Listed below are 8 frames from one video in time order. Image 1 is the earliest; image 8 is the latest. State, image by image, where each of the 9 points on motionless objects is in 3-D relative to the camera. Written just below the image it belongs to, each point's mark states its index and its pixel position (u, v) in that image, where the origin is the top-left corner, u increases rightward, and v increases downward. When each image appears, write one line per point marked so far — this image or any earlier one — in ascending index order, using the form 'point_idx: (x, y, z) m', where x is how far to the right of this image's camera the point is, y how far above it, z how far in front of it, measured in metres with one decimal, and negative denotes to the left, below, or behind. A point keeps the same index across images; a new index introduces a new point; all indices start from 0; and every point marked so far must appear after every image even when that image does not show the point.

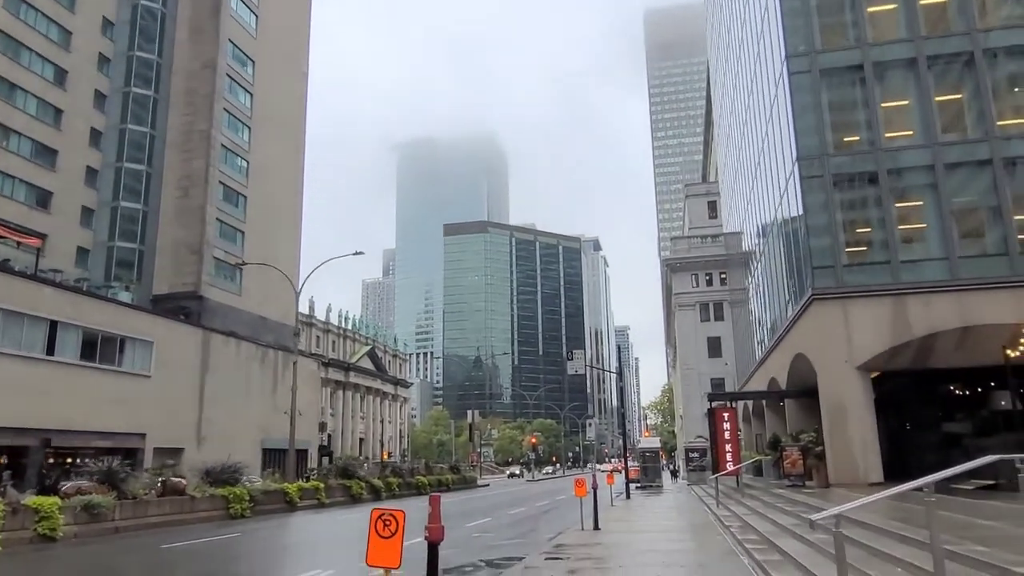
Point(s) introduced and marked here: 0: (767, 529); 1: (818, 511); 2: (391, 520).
0: (+6.1, -5.7, +17.3) m
1: (+7.4, -5.3, +17.4) m
2: (-1.2, -2.3, +7.2) m
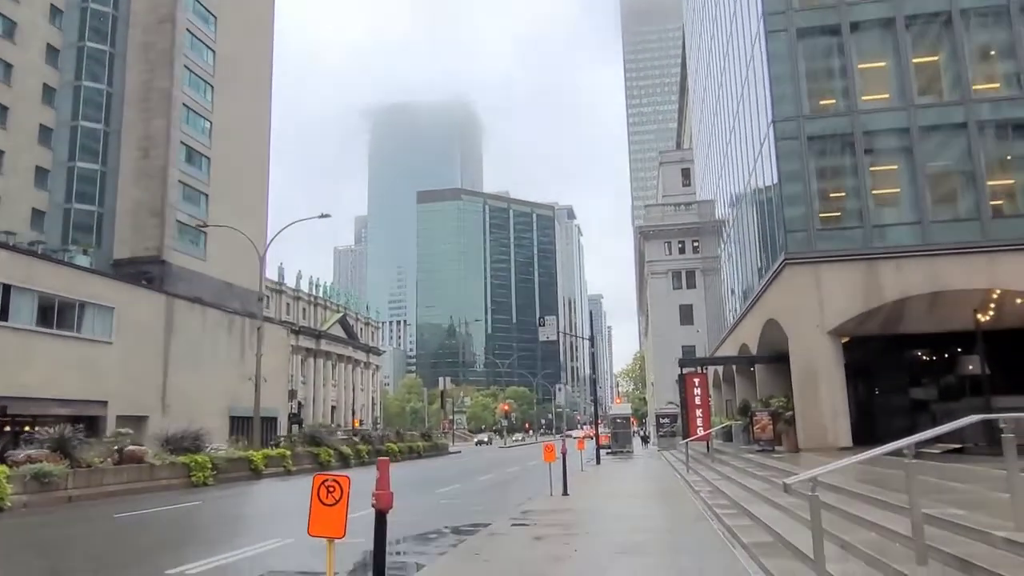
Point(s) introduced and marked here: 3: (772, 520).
0: (+5.3, -4.8, +17.0) m
1: (+6.6, -4.4, +17.2) m
2: (-1.6, -1.8, +6.6) m
3: (+4.5, -4.0, +12.6) m
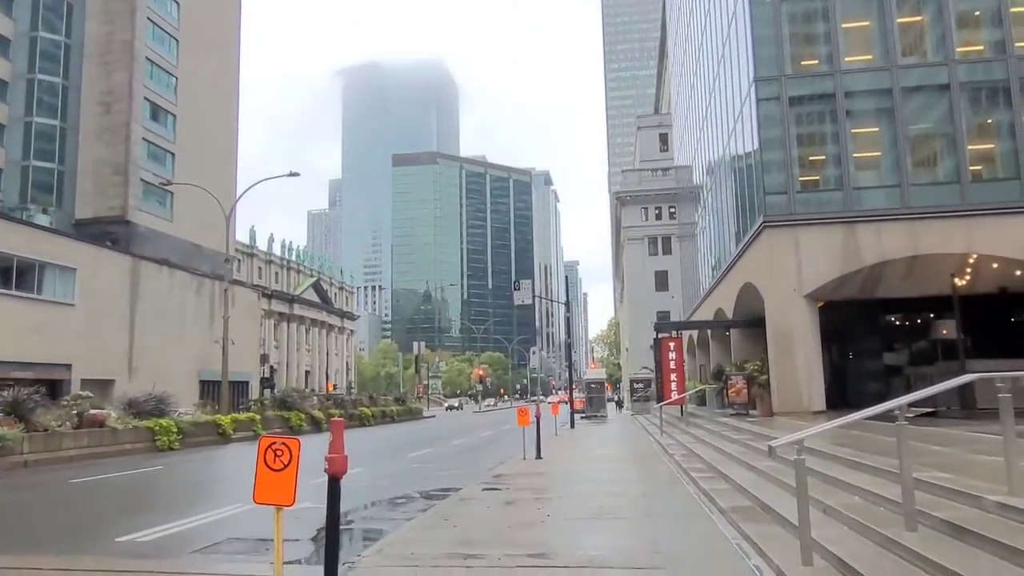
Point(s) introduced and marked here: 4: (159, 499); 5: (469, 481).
0: (+4.6, -3.9, +16.8) m
1: (+5.9, -3.5, +17.0) m
2: (-1.9, -1.3, +6.0) m
3: (+4.0, -3.3, +12.2) m
4: (-8.2, -4.9, +16.8) m
5: (-1.0, -4.7, +17.7) m
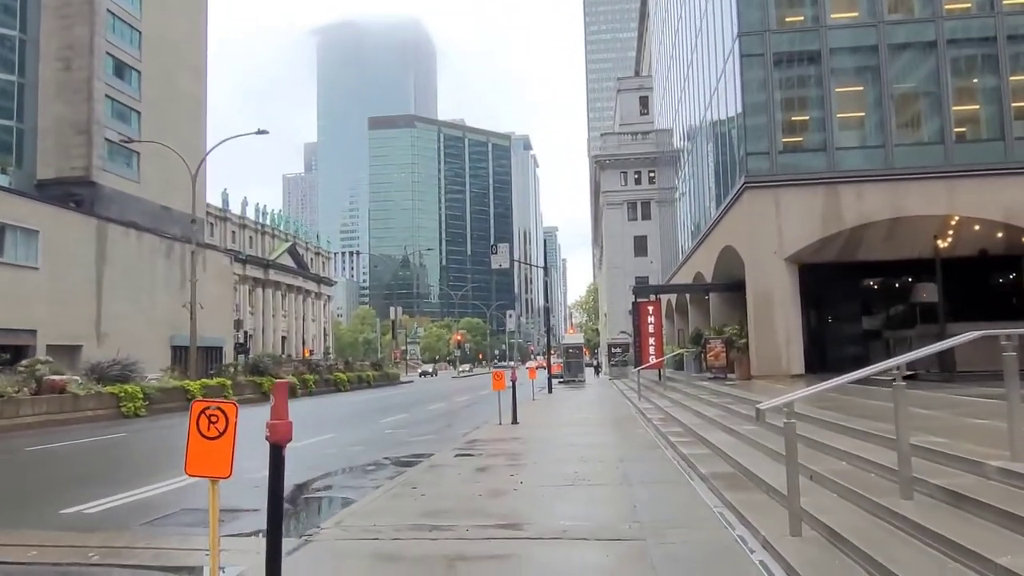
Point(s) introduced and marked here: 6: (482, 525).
0: (+4.1, -3.0, +16.4) m
1: (+5.3, -2.6, +16.6) m
2: (-2.1, -0.9, +5.3) m
3: (+3.6, -2.6, +11.8) m
4: (-8.8, -4.0, +16.1) m
5: (-1.6, -3.8, +17.2) m
6: (-0.3, -2.6, +8.1) m
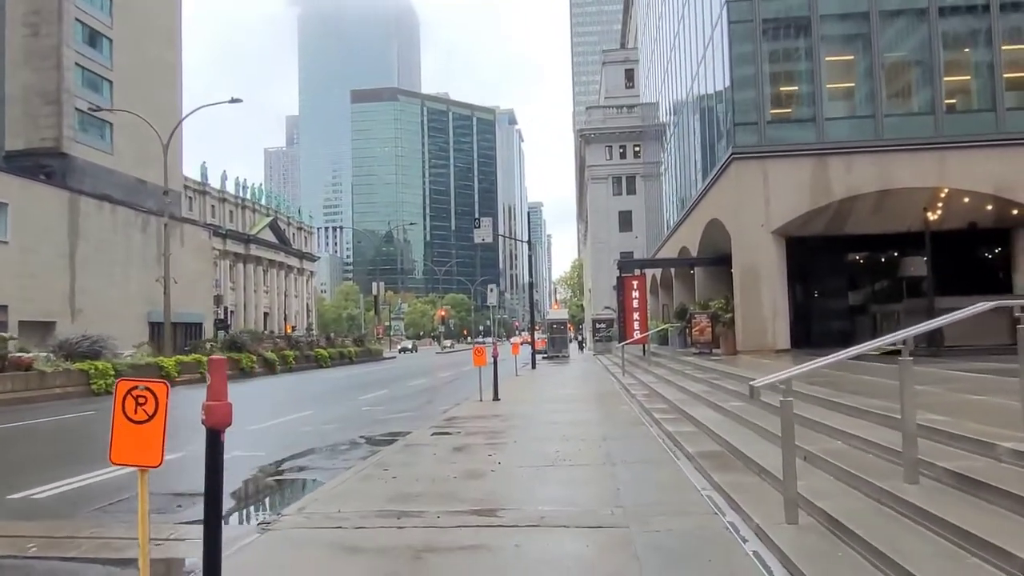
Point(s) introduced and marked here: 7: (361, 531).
0: (+3.6, -2.4, +16.0) m
1: (+4.9, -2.0, +16.2) m
2: (-2.3, -0.7, +4.7) m
3: (+3.2, -2.2, +11.4) m
4: (-9.2, -3.4, +15.5) m
5: (-2.1, -3.1, +16.6) m
6: (-0.6, -2.3, +7.5) m
7: (-1.4, -2.3, +6.9) m
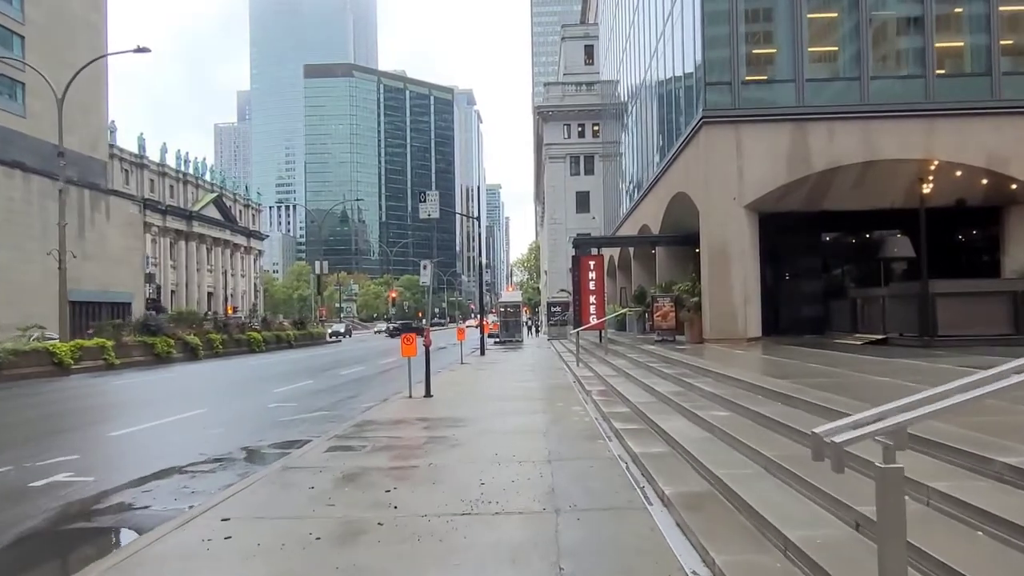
0: (+2.3, -2.0, +13.1) m
1: (+3.6, -1.6, +13.4) m
2: (-3.0, -0.5, +1.4) m
3: (+2.2, -1.9, +8.5) m
4: (-10.5, -2.9, +11.9) m
5: (-3.4, -2.6, +13.4) m
6: (-1.4, -2.1, +4.4) m
7: (-2.2, -2.1, +3.8) m
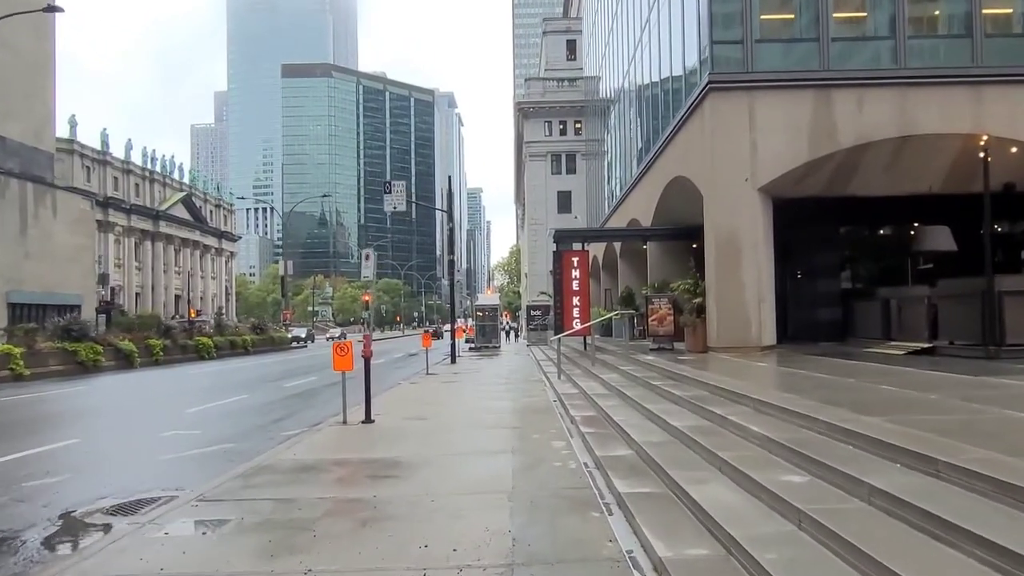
0: (+1.7, -1.9, +9.3) m
1: (+3.0, -1.5, +9.7) m
2: (-3.2, -0.3, -2.4) m
3: (+1.7, -1.7, +4.7) m
4: (-11.0, -2.7, +7.8) m
5: (-4.0, -2.5, +9.5) m
6: (-1.8, -1.9, +0.6) m
7: (-2.6, -1.9, -0.1) m
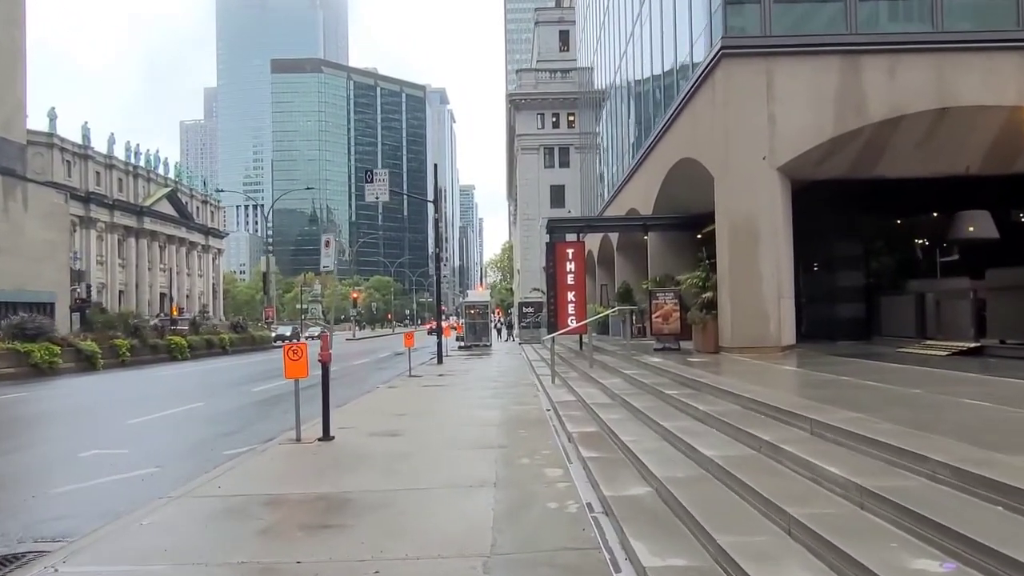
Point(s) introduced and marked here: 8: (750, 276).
0: (+1.6, -1.7, +7.2) m
1: (+2.8, -1.3, +7.5) m
2: (-3.3, -0.2, -4.6) m
3: (+1.6, -1.6, +2.6) m
4: (-11.2, -2.6, +5.5) m
5: (-4.2, -2.4, +7.3) m
6: (-1.9, -1.8, -1.6) m
7: (-2.6, -1.8, -2.3) m
8: (+5.5, +0.2, +16.9) m
